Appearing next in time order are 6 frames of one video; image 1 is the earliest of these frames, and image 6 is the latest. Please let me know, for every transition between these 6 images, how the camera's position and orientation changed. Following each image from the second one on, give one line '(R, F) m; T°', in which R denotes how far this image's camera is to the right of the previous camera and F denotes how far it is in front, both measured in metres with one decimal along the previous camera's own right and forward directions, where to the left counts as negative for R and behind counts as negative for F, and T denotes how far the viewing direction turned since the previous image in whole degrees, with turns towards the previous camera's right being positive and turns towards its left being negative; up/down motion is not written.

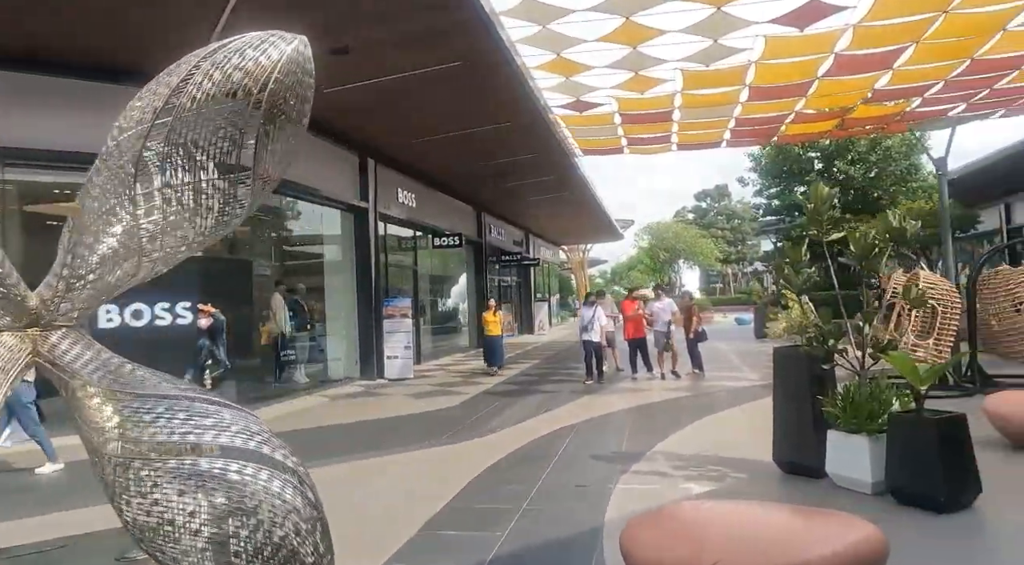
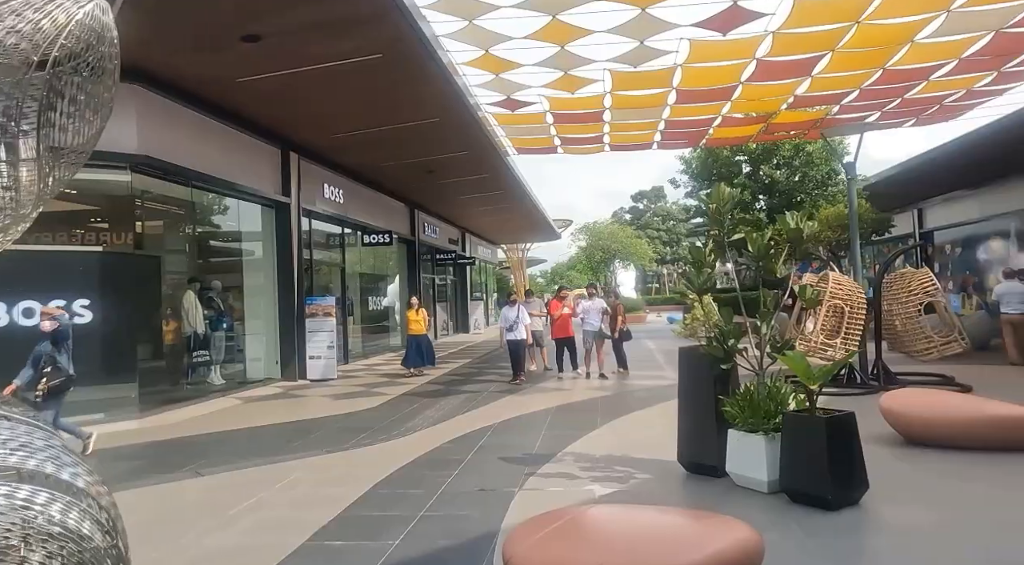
(+0.3, +0.1) m; +5°
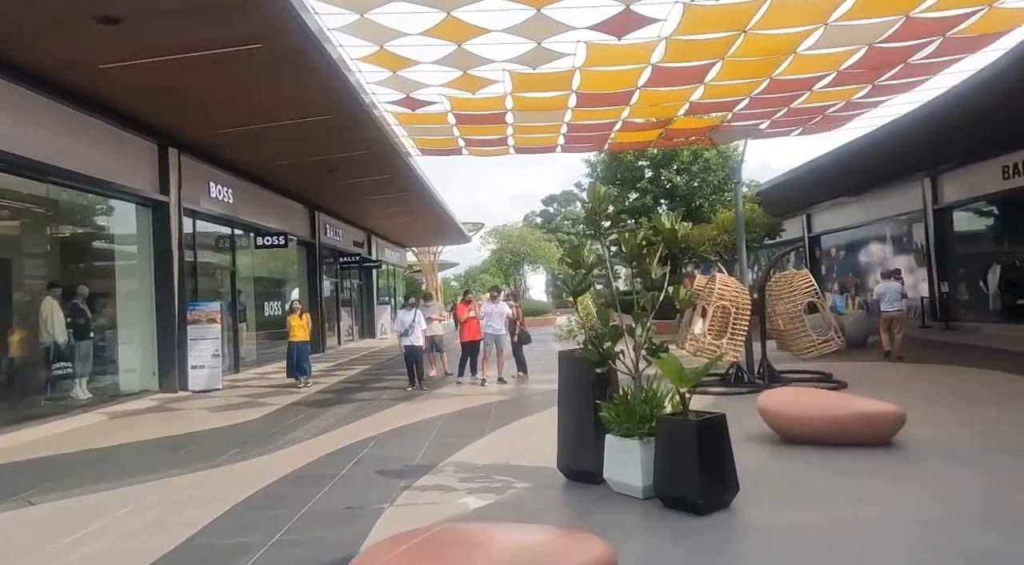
(+0.3, +0.2) m; +7°
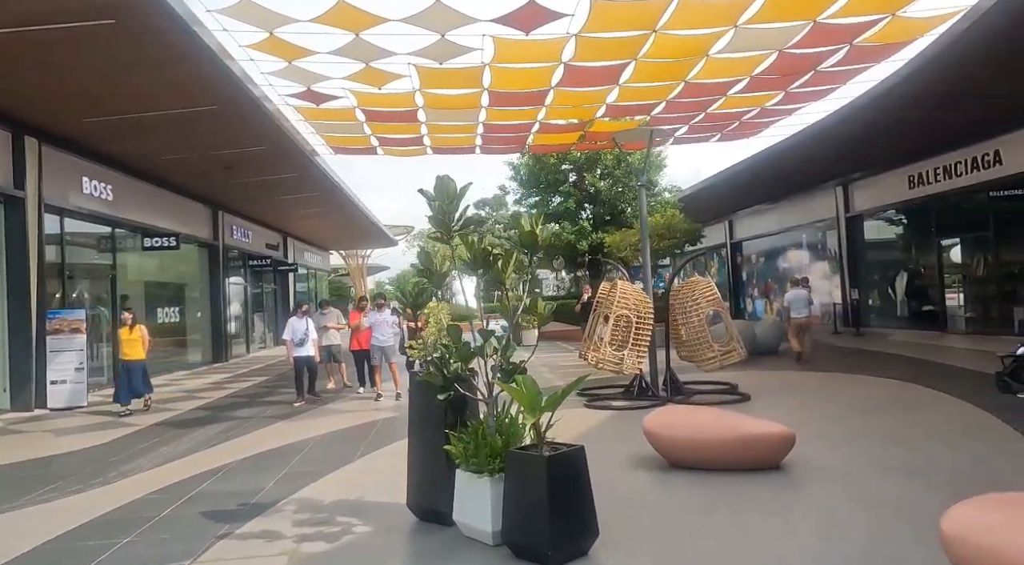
(+0.6, +0.6) m; +5°
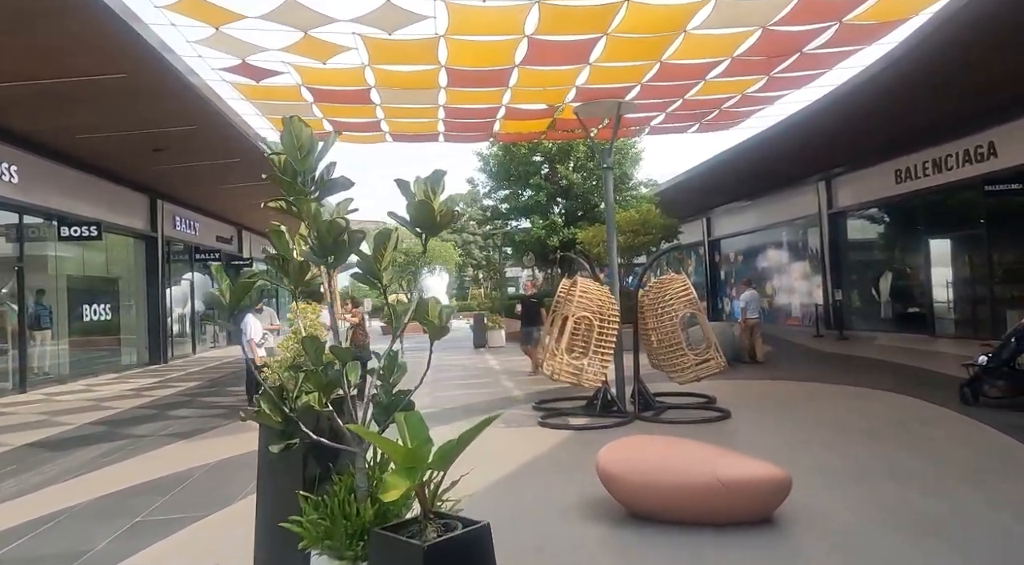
(+0.4, +1.3) m; +2°
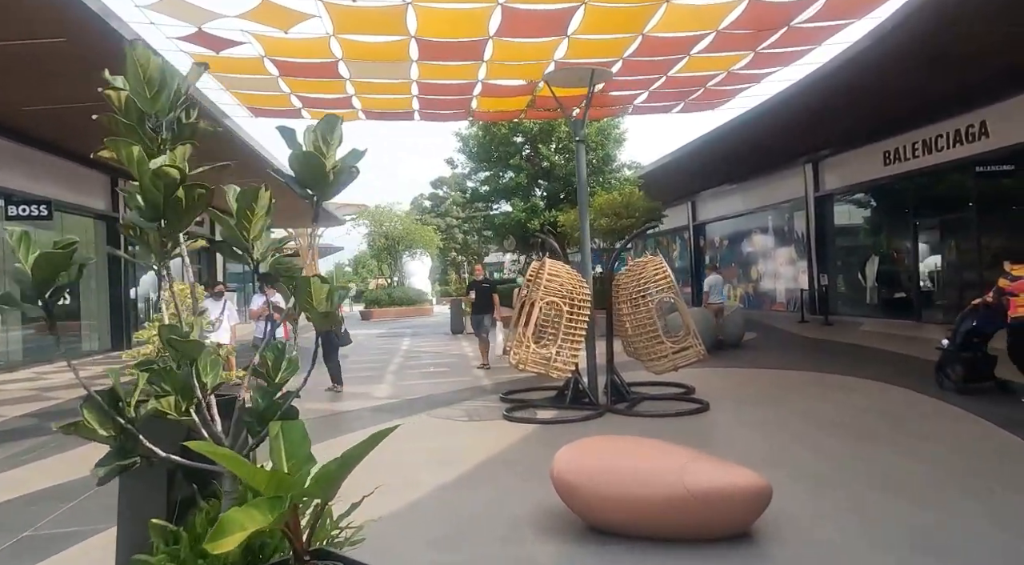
(+0.2, +0.6) m; +1°
